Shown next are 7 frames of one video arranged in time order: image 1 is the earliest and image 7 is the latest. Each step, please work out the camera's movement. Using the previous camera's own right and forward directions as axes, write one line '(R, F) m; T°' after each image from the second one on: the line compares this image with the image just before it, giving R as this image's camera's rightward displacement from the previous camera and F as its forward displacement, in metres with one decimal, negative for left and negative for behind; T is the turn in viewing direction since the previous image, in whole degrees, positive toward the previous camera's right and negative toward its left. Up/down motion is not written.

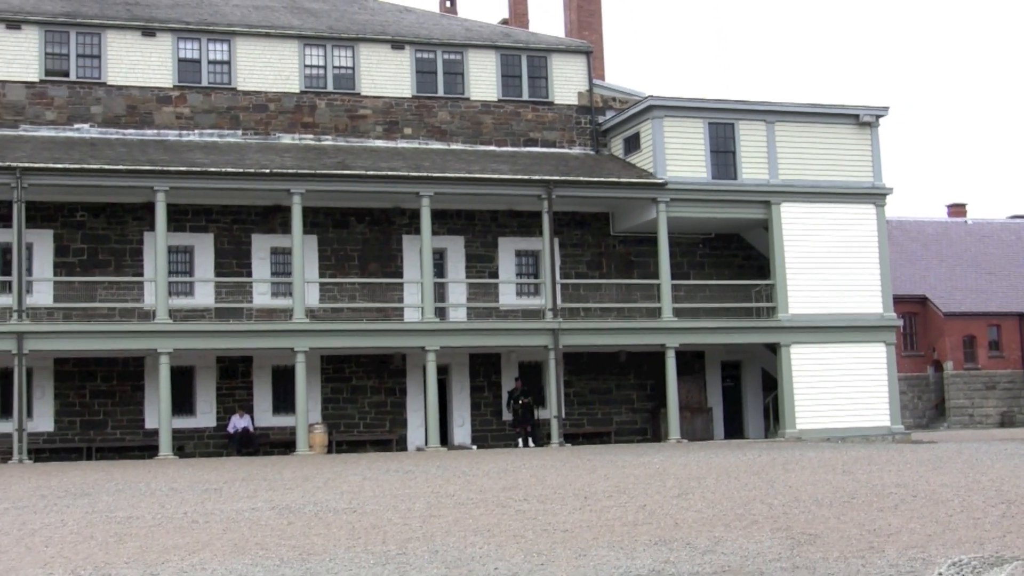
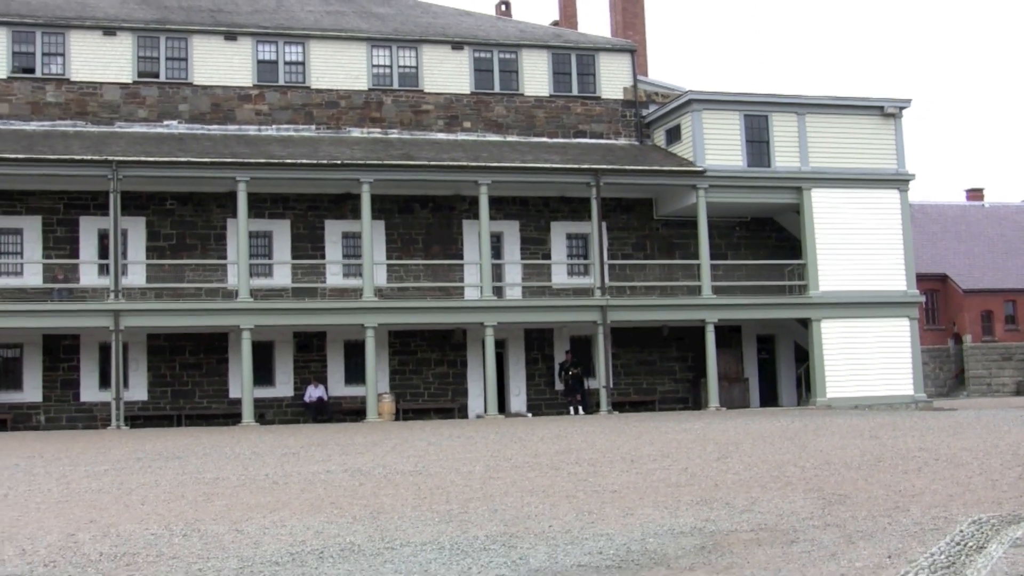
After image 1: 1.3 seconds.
(-0.3, -1.4) m; -2°
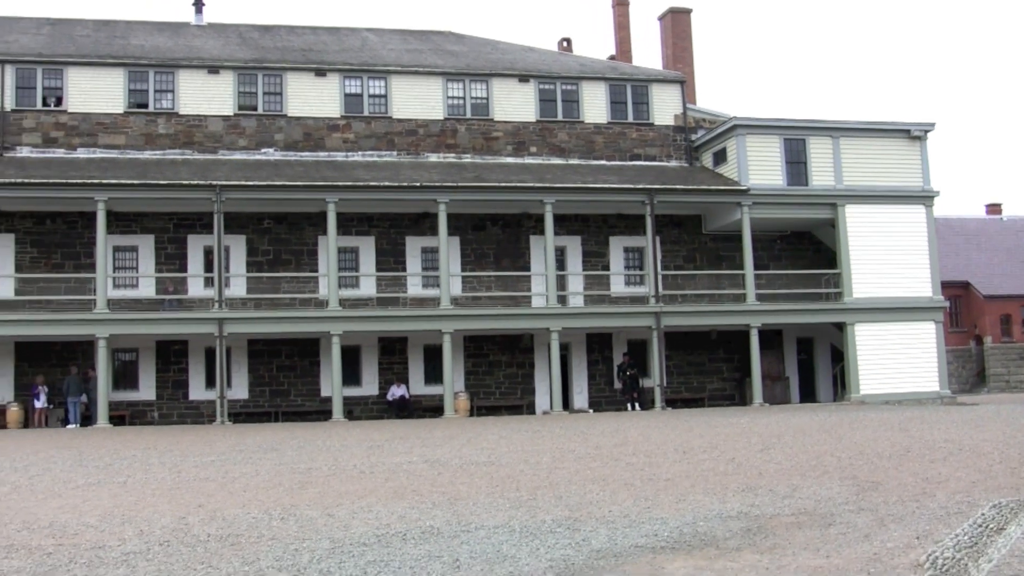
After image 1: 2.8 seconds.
(-0.6, -1.9) m; -1°
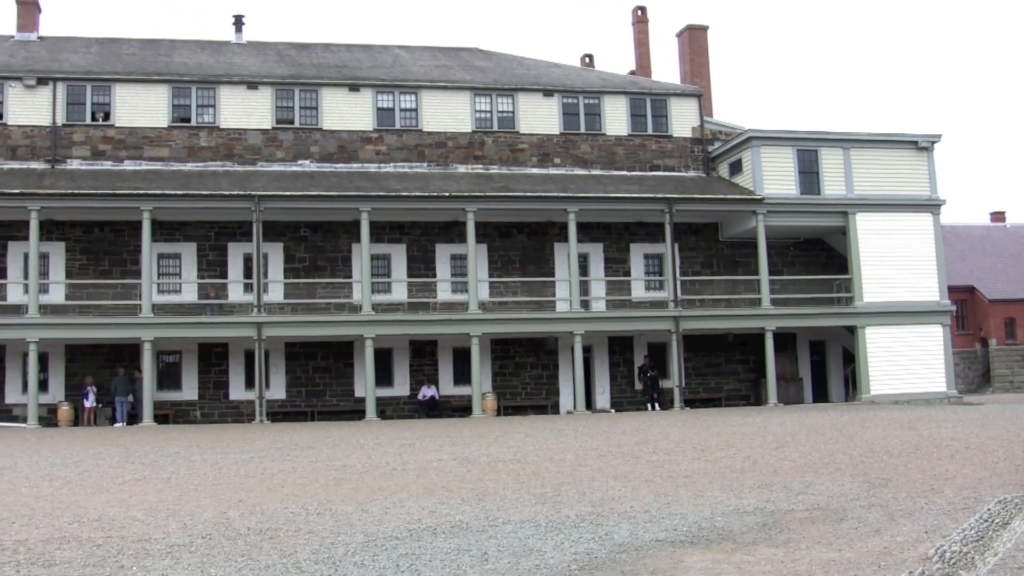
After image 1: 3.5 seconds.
(-0.2, -0.9) m; -1°
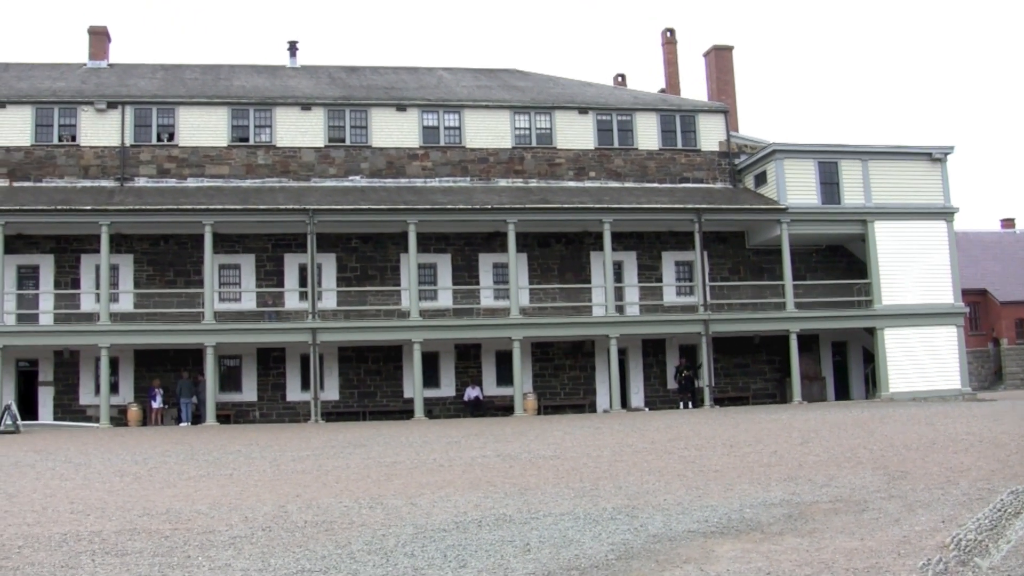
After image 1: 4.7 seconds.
(-0.4, -1.3) m; -1°
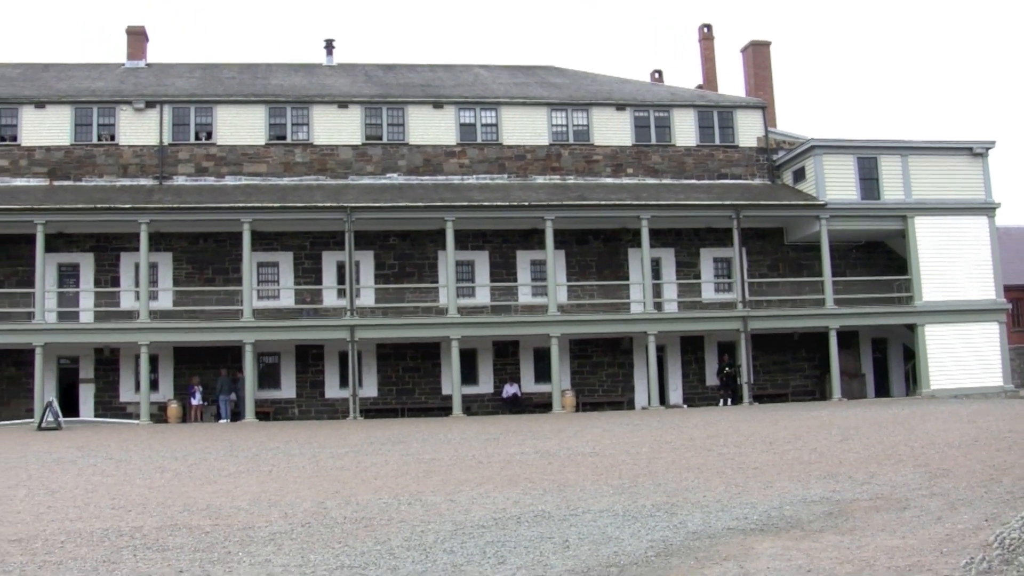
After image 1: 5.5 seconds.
(-0.3, 0.0) m; -1°
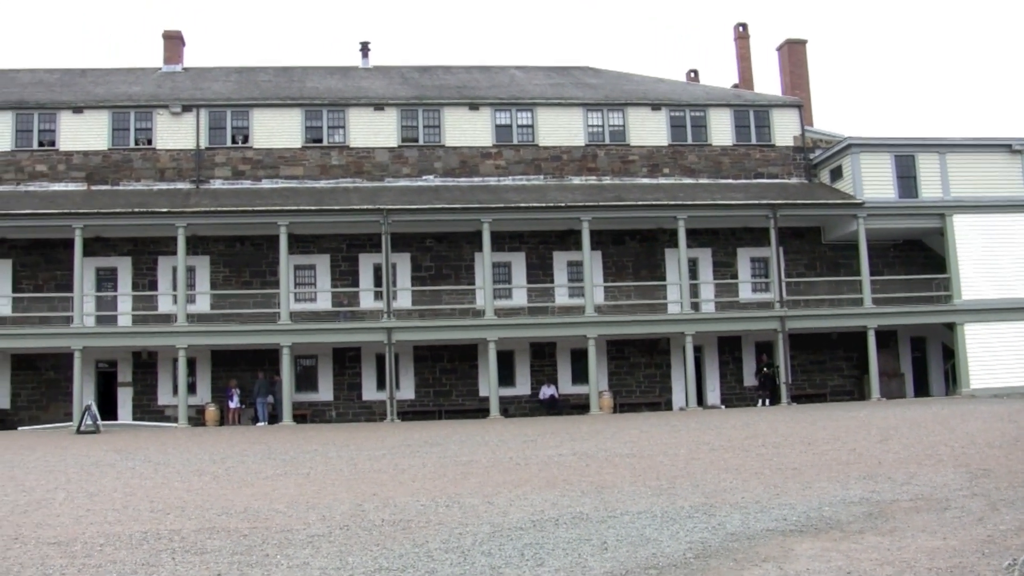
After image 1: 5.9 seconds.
(-0.4, 0.0) m; -1°
